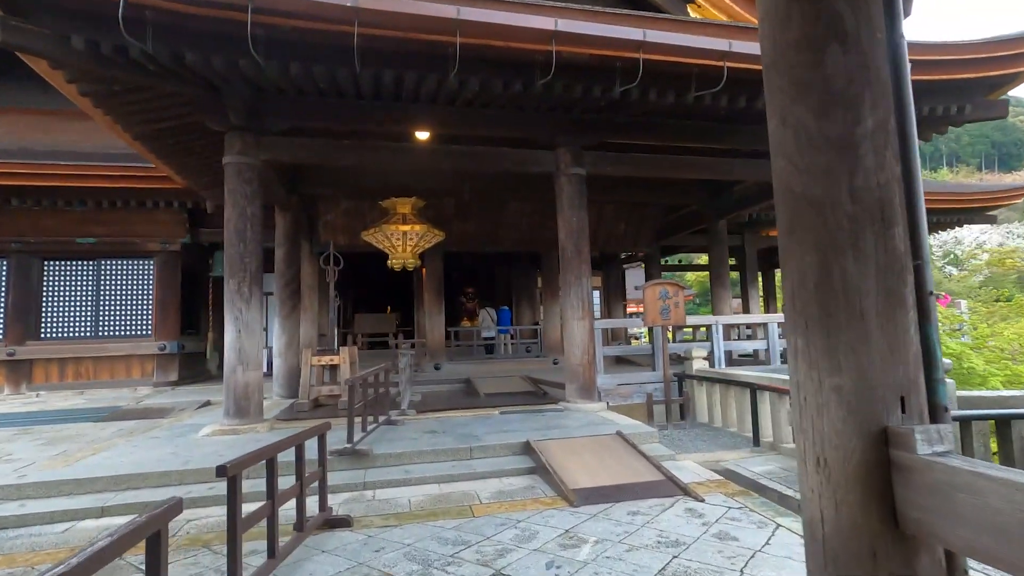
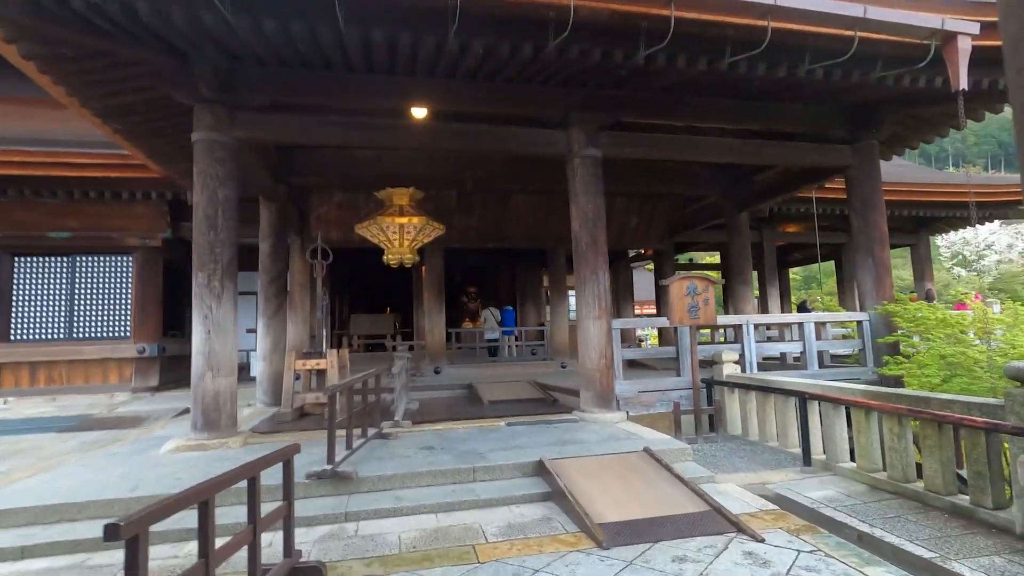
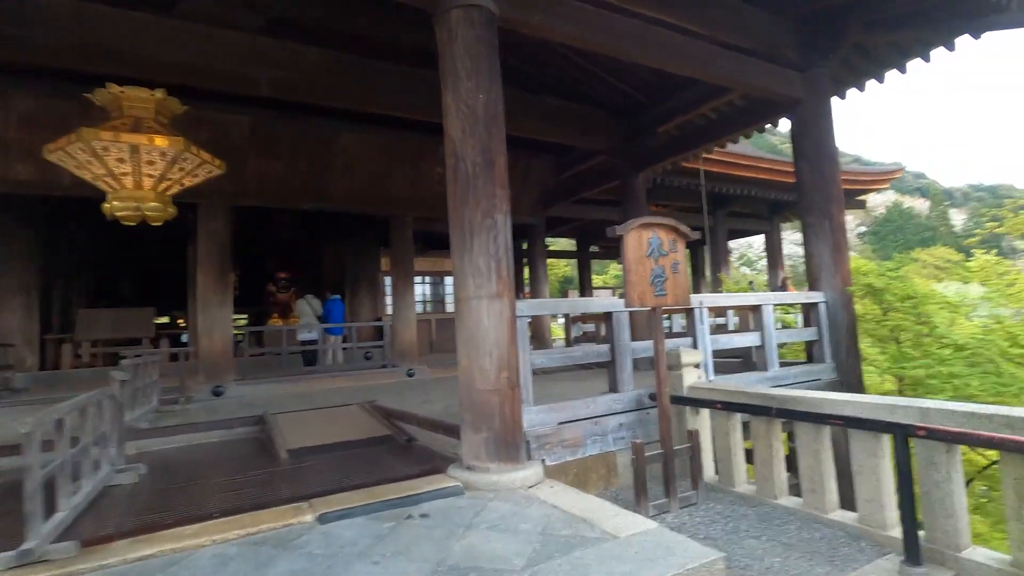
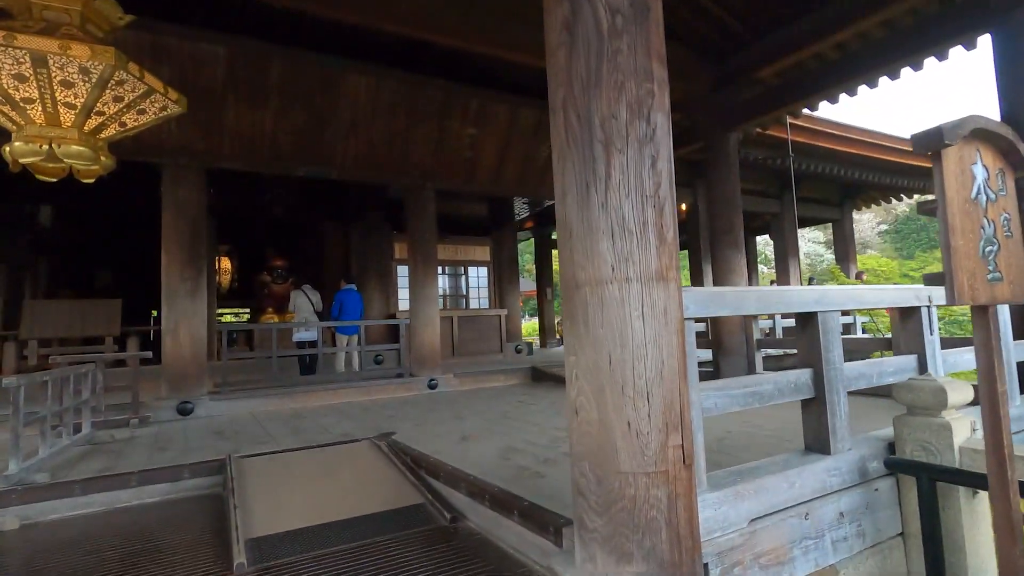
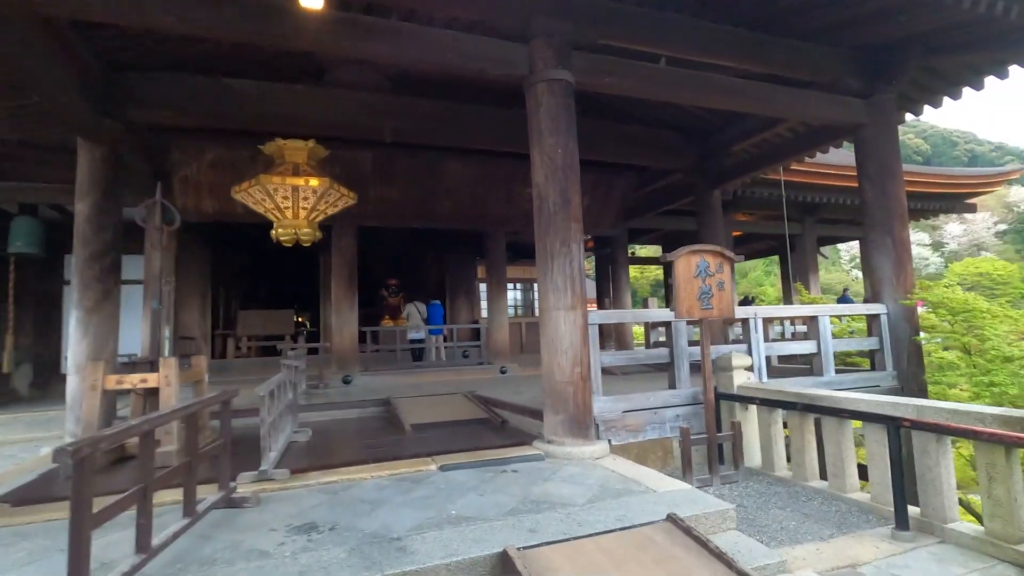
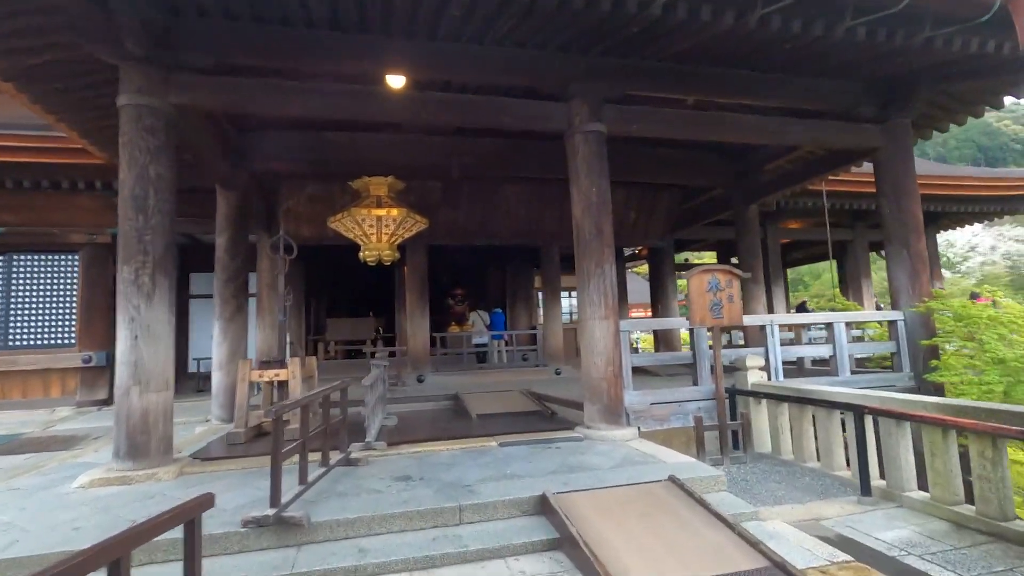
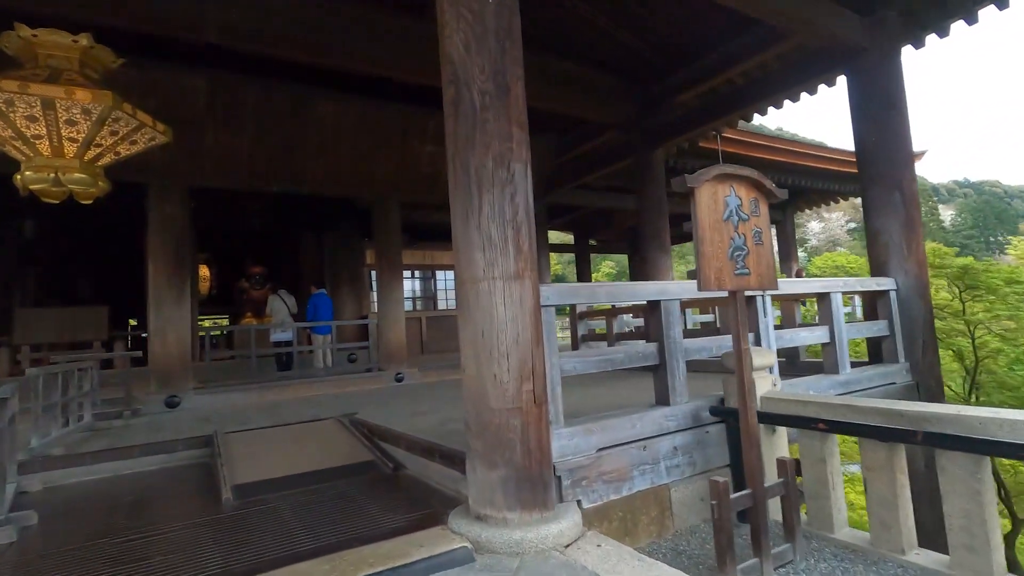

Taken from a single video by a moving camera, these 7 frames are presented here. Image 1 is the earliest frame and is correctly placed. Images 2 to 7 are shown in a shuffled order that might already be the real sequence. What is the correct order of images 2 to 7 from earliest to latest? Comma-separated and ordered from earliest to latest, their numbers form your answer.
2, 6, 5, 3, 7, 4
